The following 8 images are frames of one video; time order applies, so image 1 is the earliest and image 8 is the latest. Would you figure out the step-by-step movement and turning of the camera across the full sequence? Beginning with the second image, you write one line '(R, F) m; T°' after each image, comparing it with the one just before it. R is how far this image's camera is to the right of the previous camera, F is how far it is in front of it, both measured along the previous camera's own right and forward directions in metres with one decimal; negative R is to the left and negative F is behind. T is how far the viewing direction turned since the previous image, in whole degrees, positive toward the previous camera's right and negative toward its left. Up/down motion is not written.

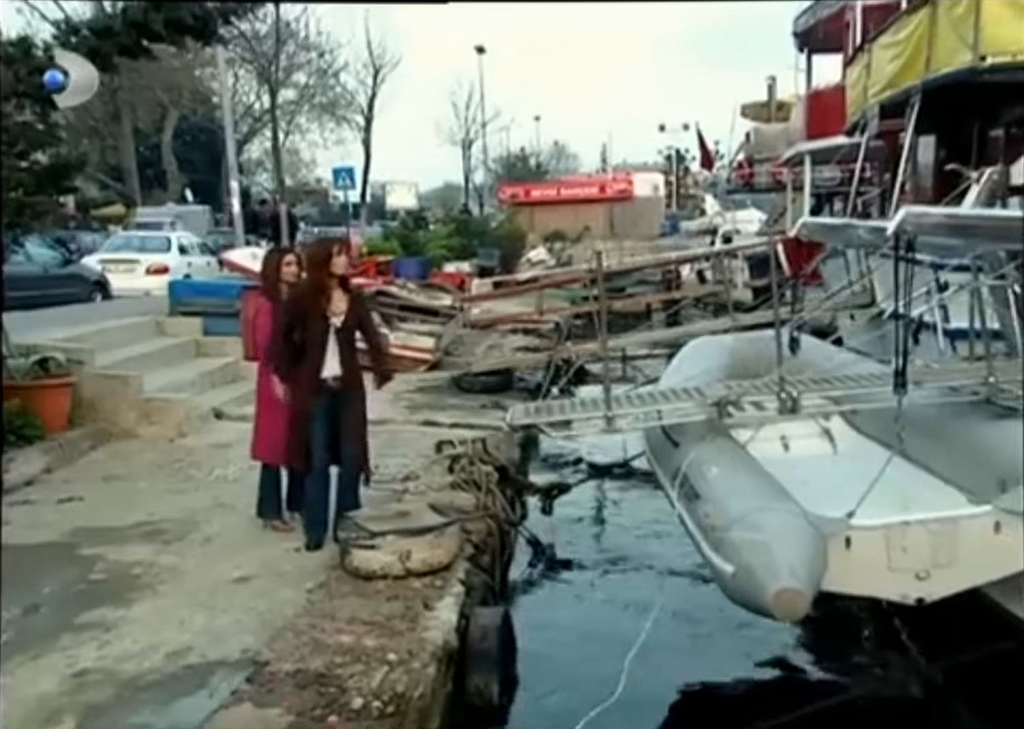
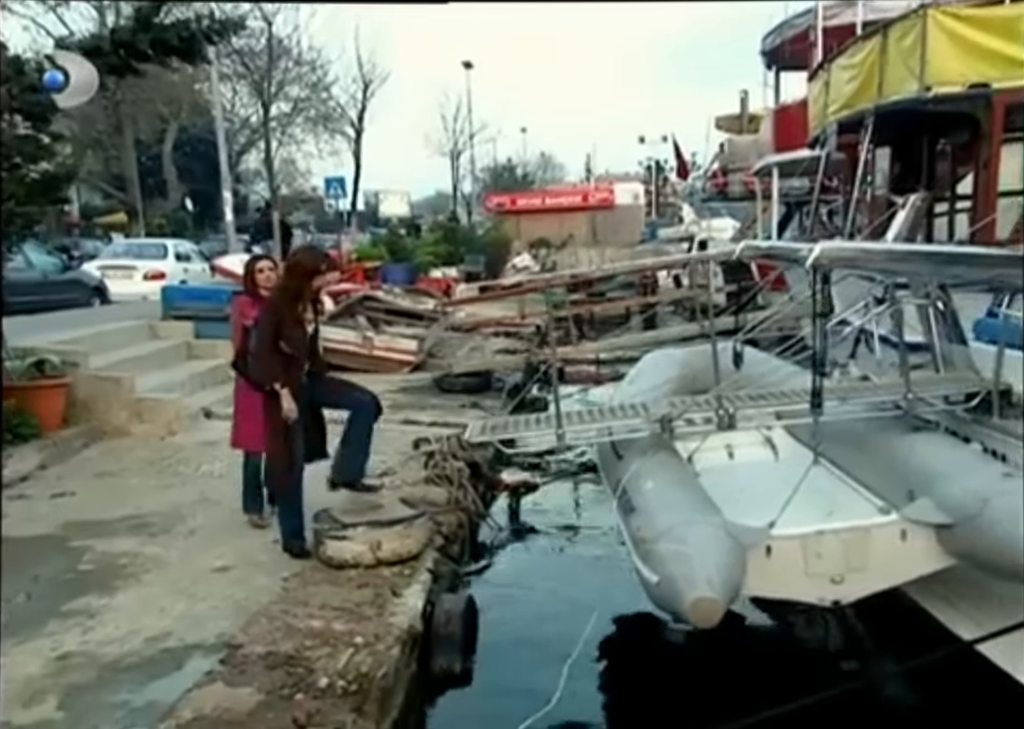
(+0.2, -0.2) m; -1°
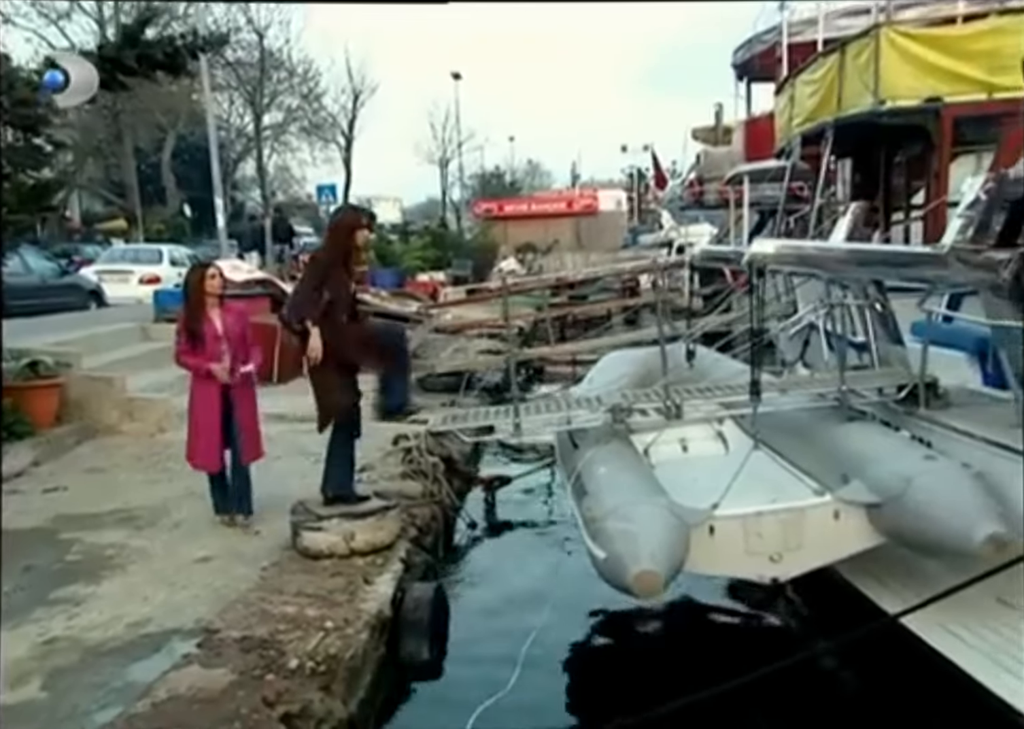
(+0.2, -0.2) m; -1°
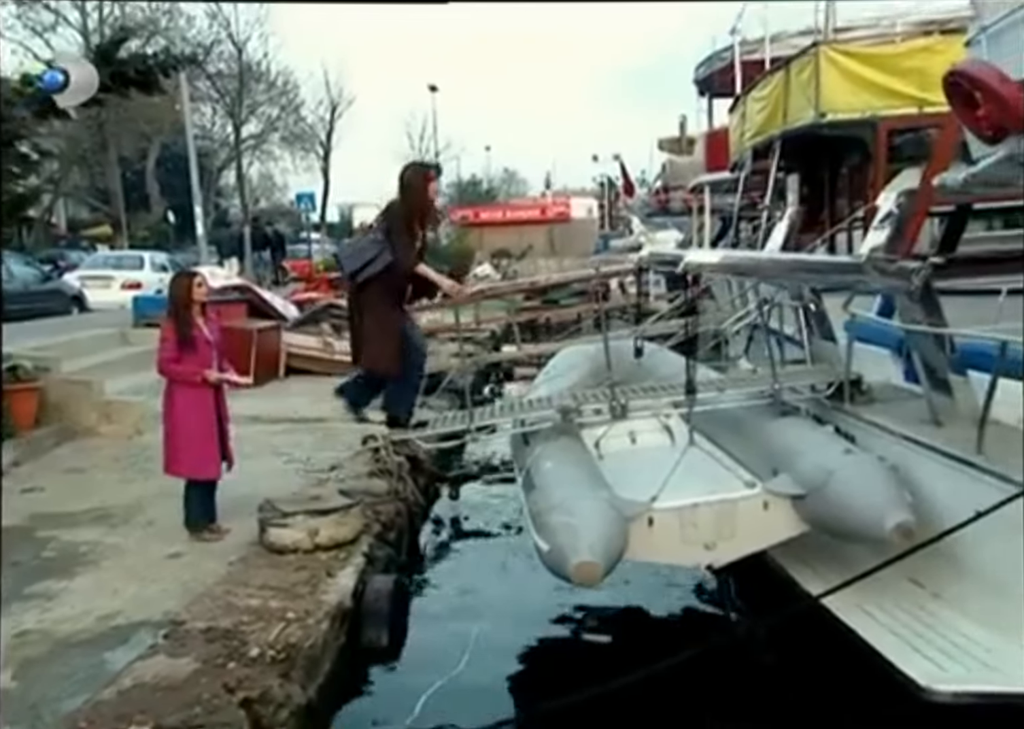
(+0.2, -0.2) m; 0°
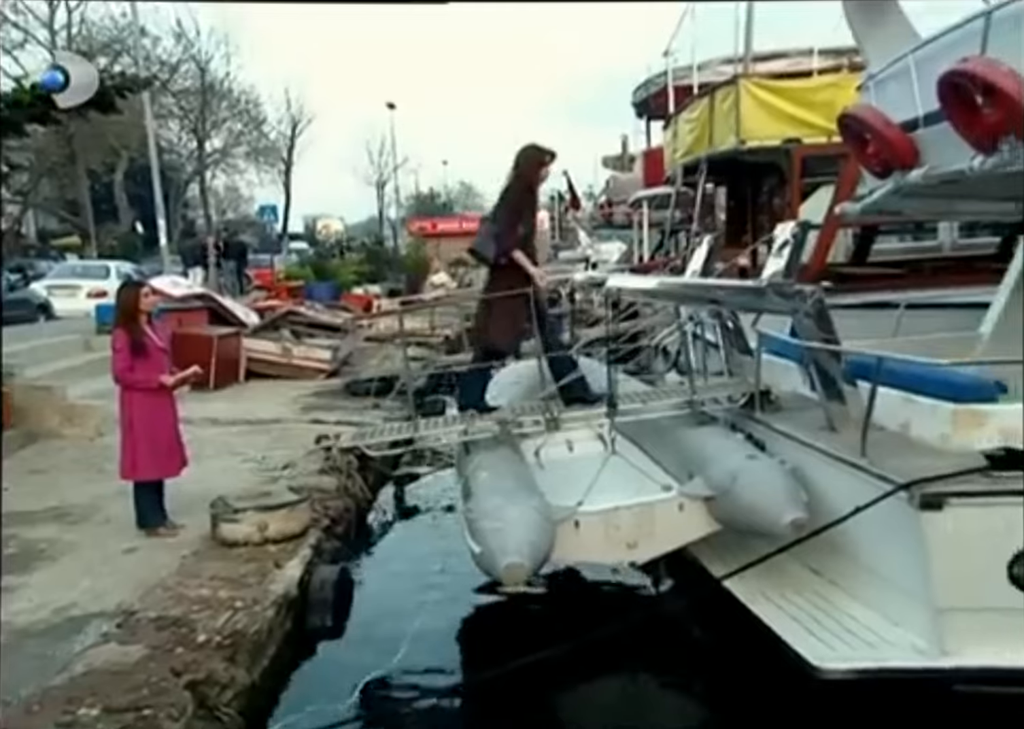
(+0.3, -0.3) m; +1°
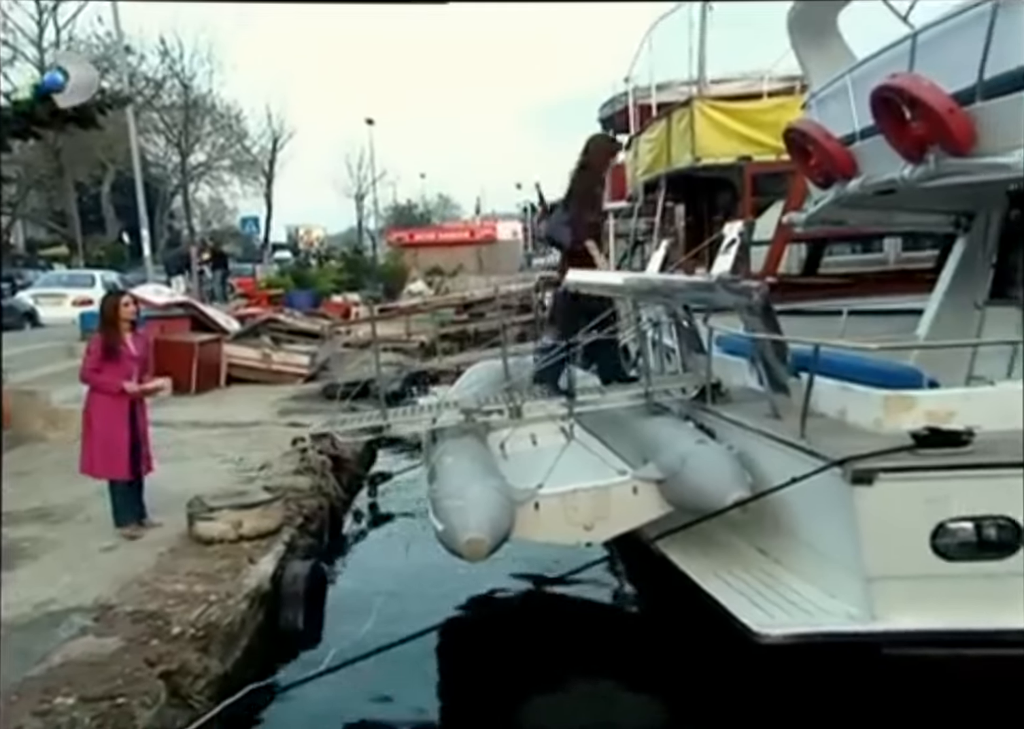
(+0.2, -0.2) m; 0°
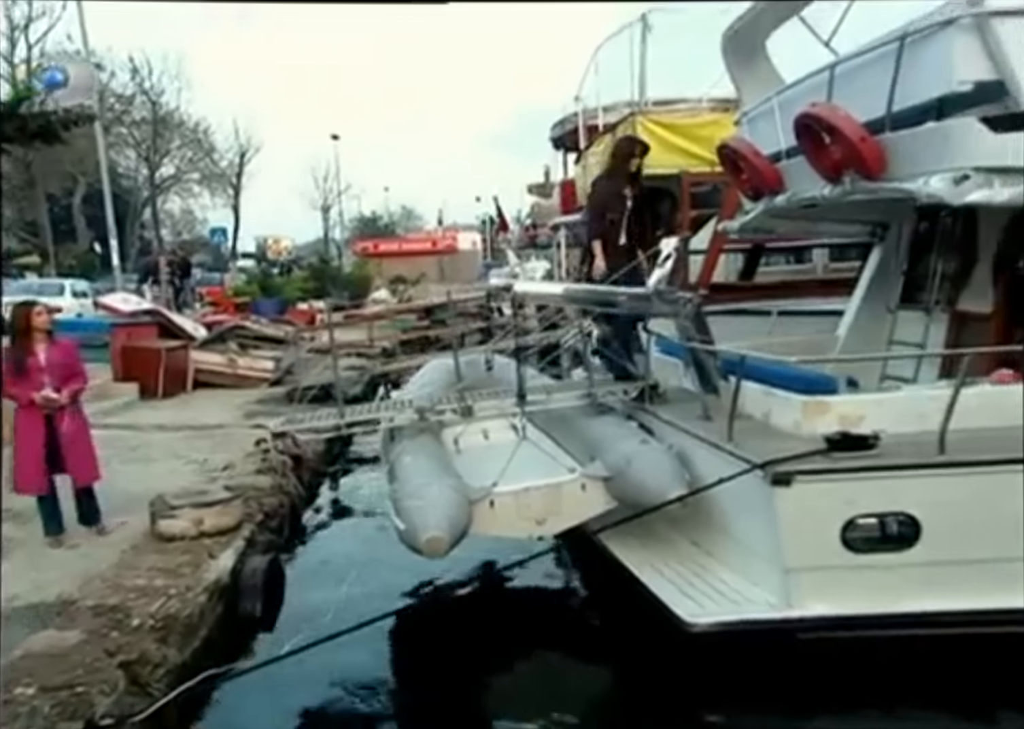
(+0.2, -0.3) m; +1°
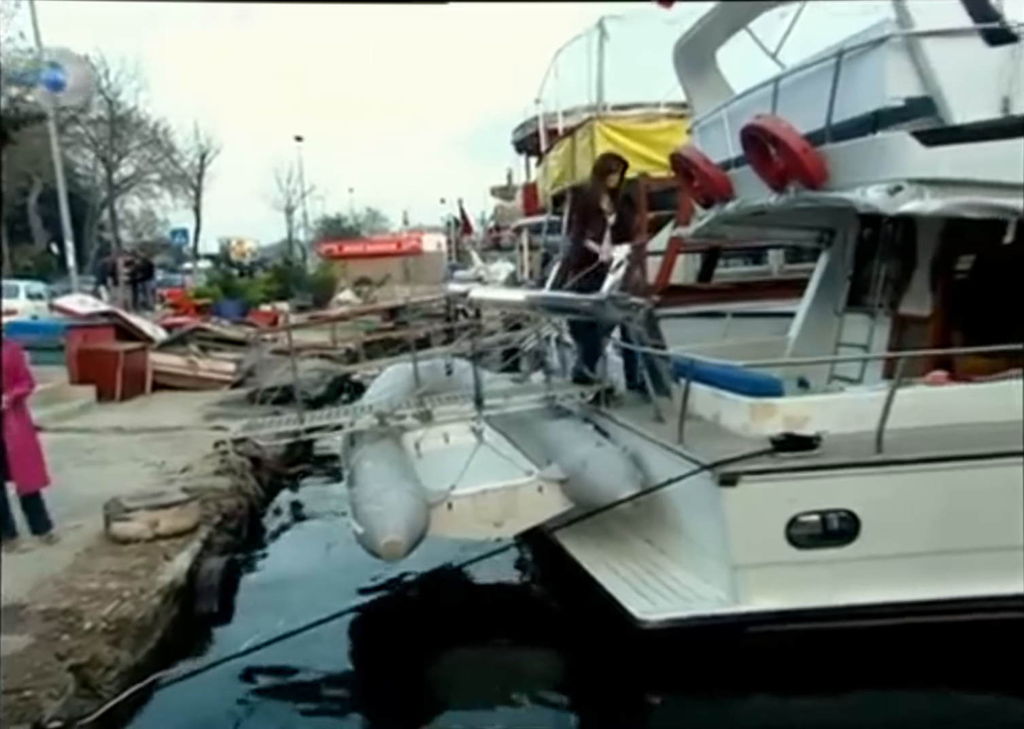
(+0.1, 0.0) m; +2°
